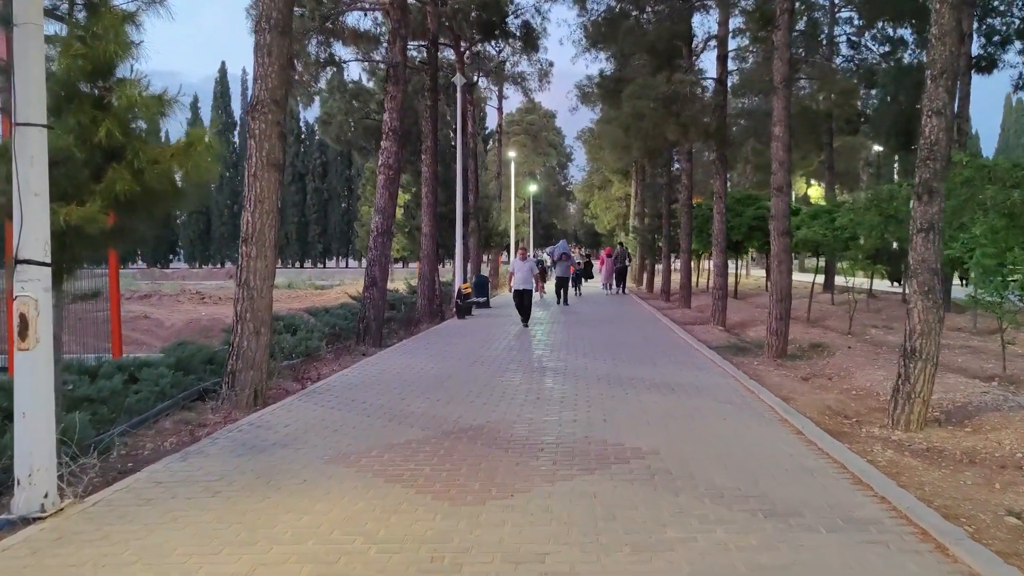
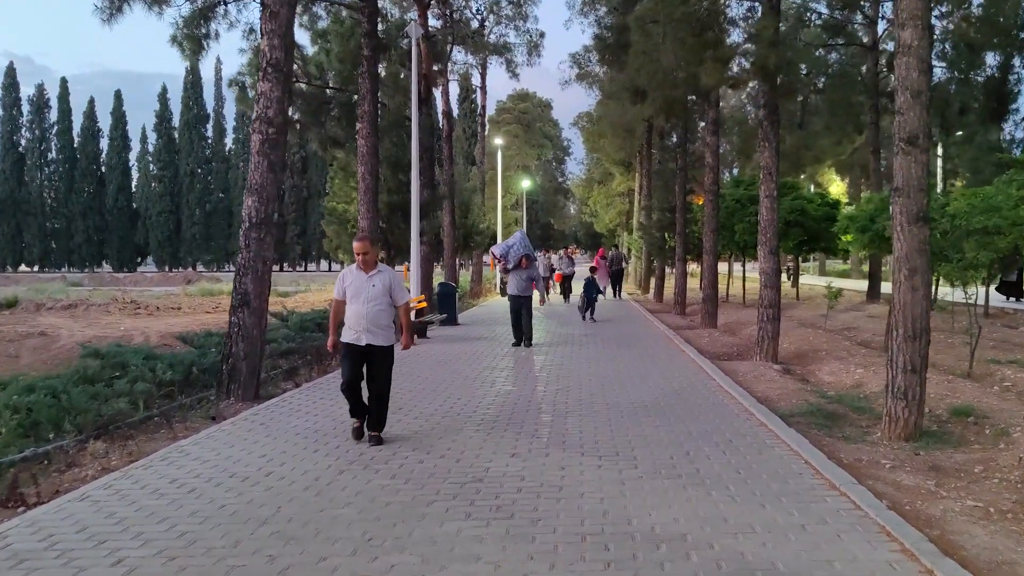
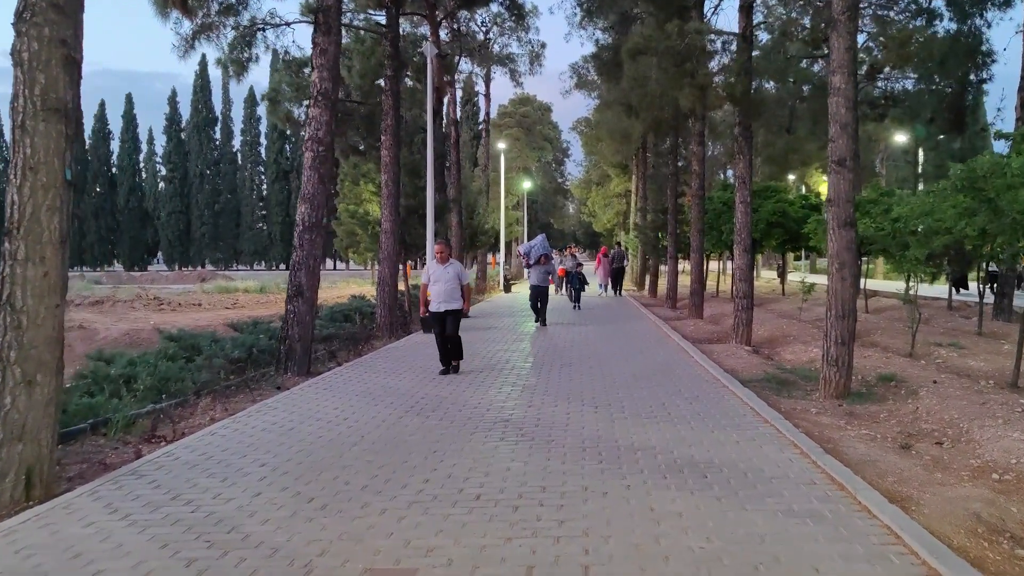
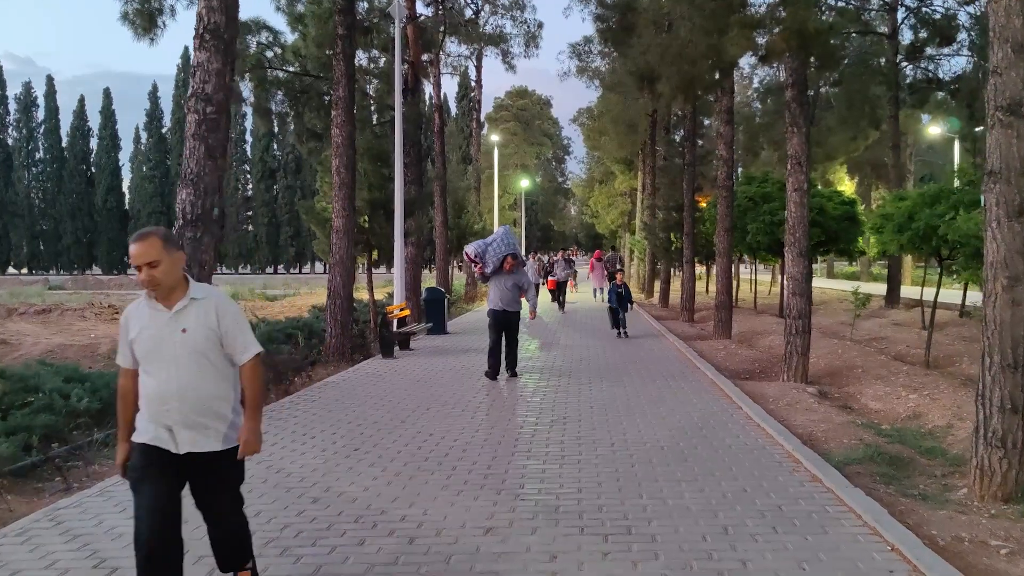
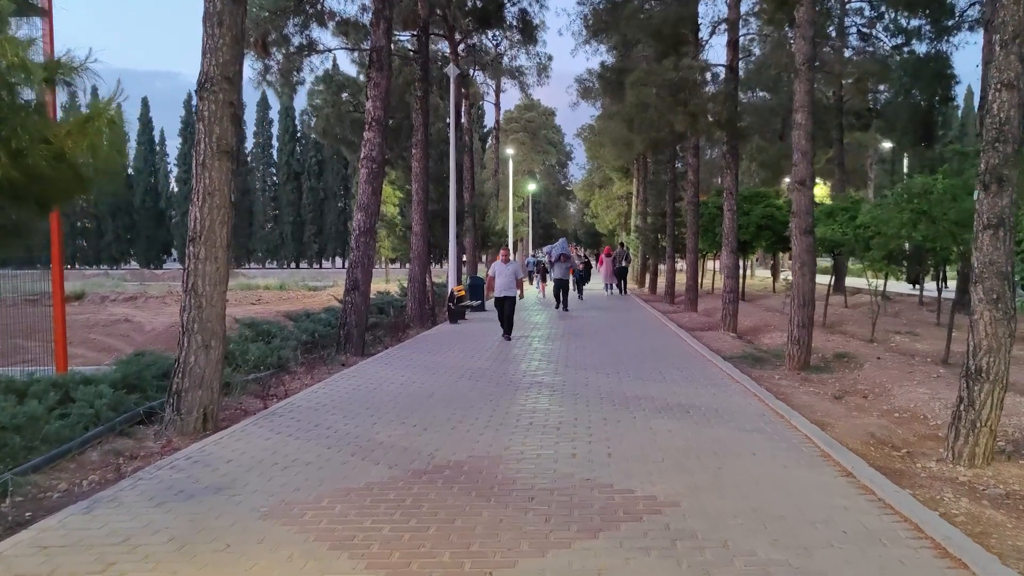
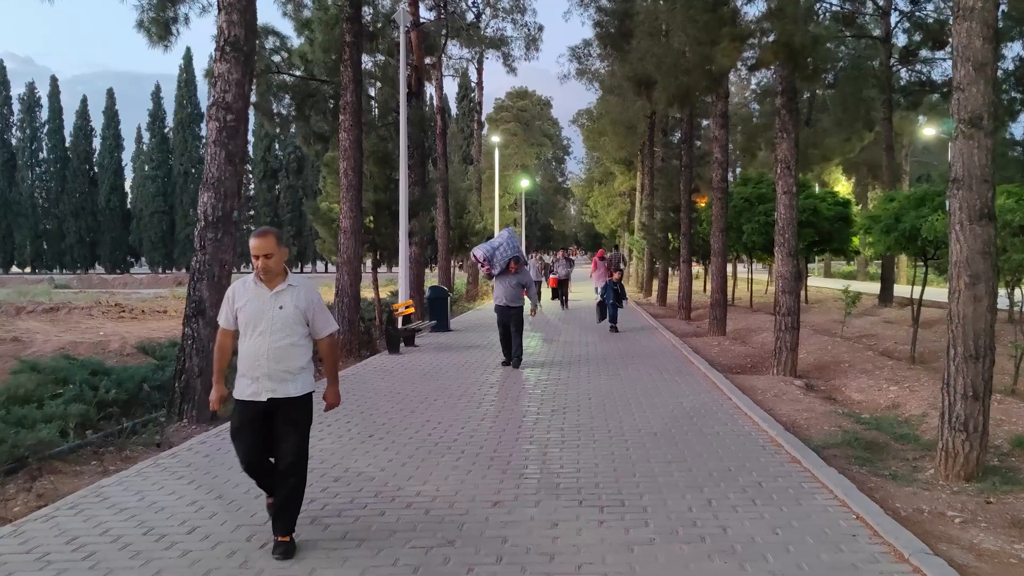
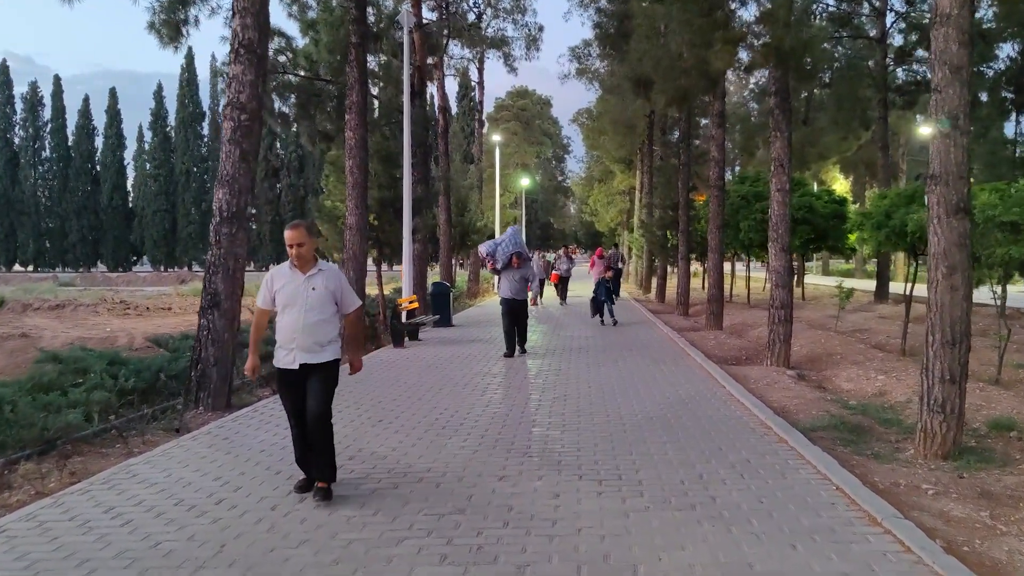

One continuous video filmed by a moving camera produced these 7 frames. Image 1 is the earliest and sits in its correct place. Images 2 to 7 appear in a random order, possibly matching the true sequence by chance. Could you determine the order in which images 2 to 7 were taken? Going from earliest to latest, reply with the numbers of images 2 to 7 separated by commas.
5, 3, 2, 7, 6, 4
